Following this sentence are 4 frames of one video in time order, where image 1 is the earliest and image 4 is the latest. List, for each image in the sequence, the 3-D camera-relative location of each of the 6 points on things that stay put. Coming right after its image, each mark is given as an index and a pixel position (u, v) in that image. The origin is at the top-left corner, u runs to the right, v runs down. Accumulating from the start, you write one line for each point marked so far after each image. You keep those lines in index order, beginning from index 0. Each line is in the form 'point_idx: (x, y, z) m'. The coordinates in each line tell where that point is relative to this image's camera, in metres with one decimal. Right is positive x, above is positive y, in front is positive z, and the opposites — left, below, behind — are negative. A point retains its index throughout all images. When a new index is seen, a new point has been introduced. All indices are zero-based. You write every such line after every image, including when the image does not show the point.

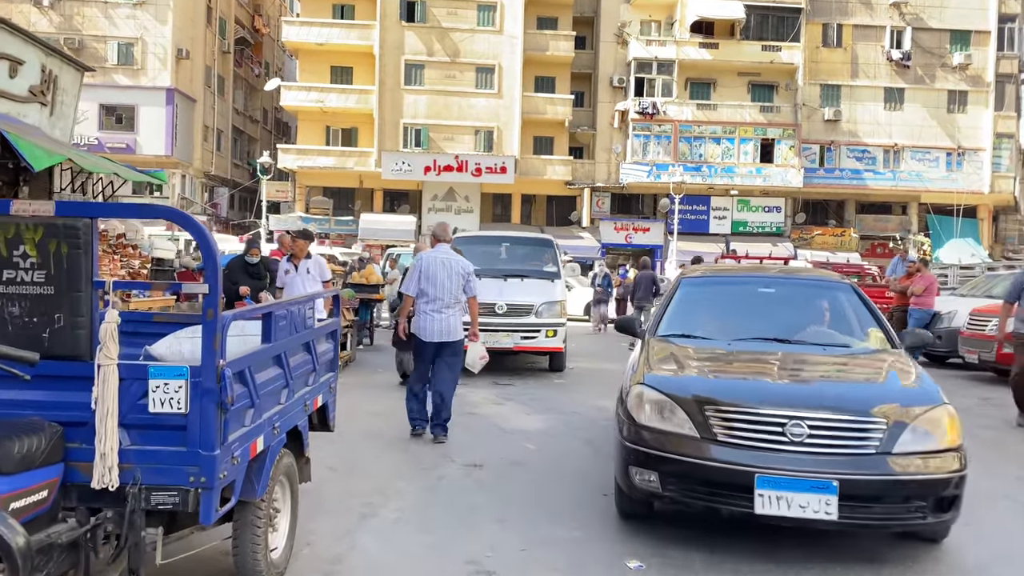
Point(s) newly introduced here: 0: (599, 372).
0: (+1.2, -1.2, +11.7) m
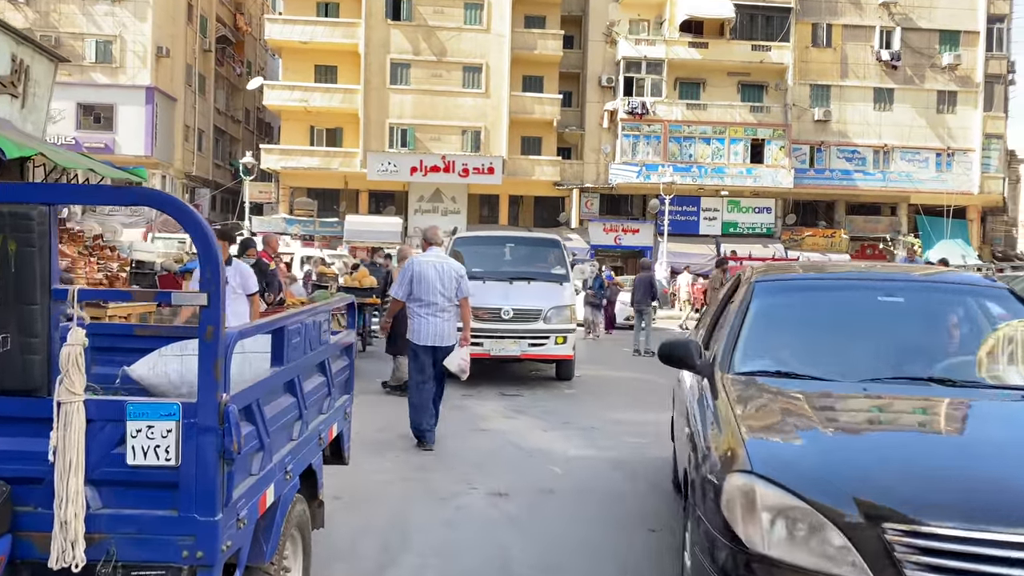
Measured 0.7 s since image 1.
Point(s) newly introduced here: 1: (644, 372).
0: (+1.3, -1.2, +11.0) m
1: (+1.8, -1.2, +11.8) m
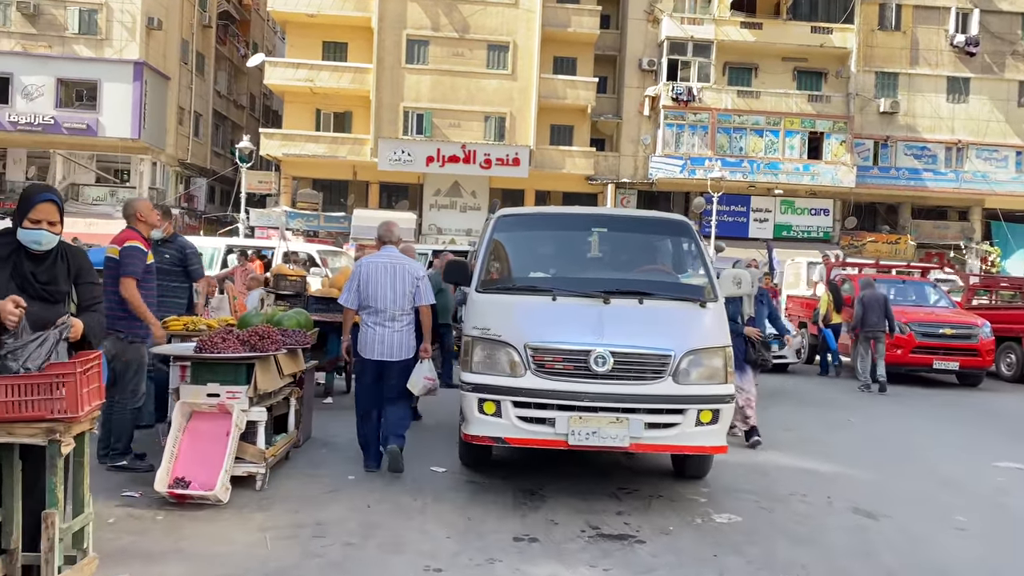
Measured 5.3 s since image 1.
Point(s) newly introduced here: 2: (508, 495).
0: (+1.9, -1.4, +6.1) m
1: (+2.4, -1.4, +6.9) m
2: (0.0, -1.3, +5.3) m
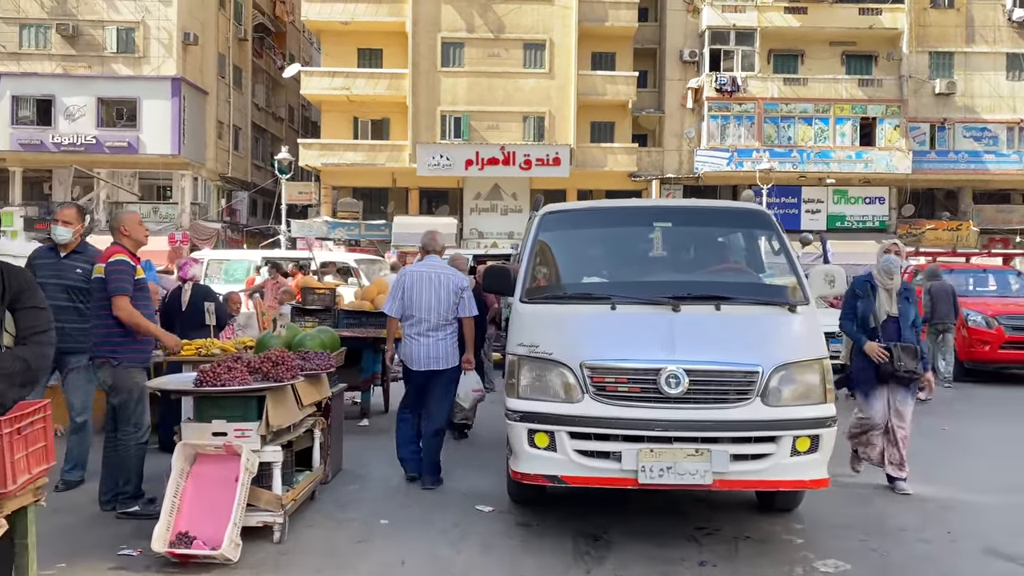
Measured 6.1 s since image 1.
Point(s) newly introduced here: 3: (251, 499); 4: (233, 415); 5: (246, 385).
0: (+2.2, -1.4, +5.2) m
1: (+2.8, -1.3, +6.0) m
2: (+0.3, -1.3, +4.5) m
3: (-1.4, -1.1, +4.4) m
4: (-1.4, -0.7, +4.4) m
5: (-1.4, -0.5, +4.3) m
